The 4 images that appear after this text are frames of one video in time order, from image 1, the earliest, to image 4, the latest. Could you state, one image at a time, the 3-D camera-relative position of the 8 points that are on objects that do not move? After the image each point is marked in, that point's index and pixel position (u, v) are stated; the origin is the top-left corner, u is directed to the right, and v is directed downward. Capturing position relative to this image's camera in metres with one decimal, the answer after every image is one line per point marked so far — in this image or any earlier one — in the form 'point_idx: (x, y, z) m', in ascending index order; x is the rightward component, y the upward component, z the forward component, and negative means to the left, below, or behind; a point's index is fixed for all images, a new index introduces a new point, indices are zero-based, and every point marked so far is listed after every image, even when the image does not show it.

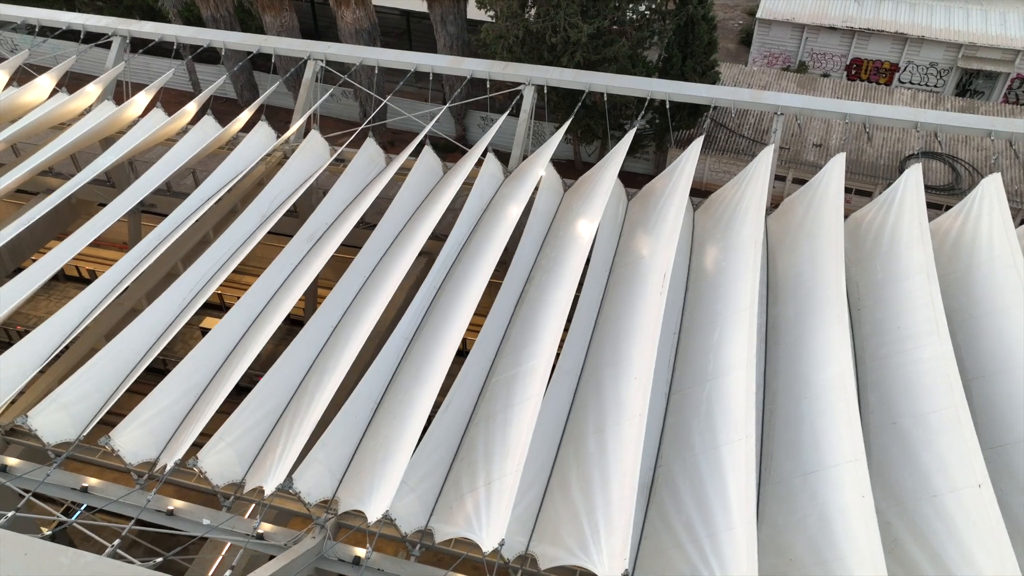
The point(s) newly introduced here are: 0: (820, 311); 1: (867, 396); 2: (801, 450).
0: (+4.3, -0.4, +10.6) m
1: (+4.7, -1.5, +10.2) m
2: (+3.4, -1.9, +9.0) m
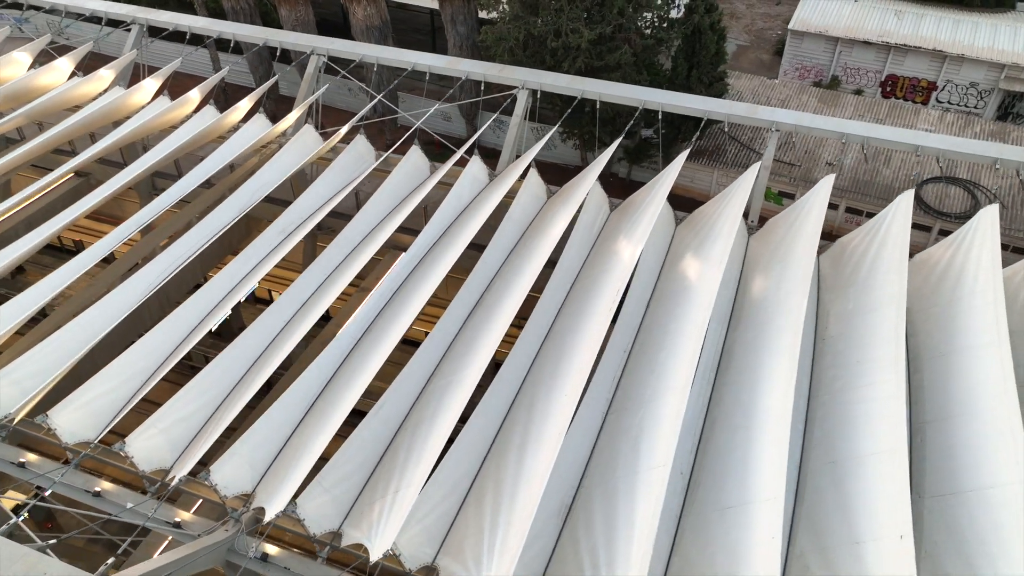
0: (+3.5, -0.8, +10.2) m
1: (+3.9, -1.8, +9.7) m
2: (+2.4, -2.2, +8.7) m
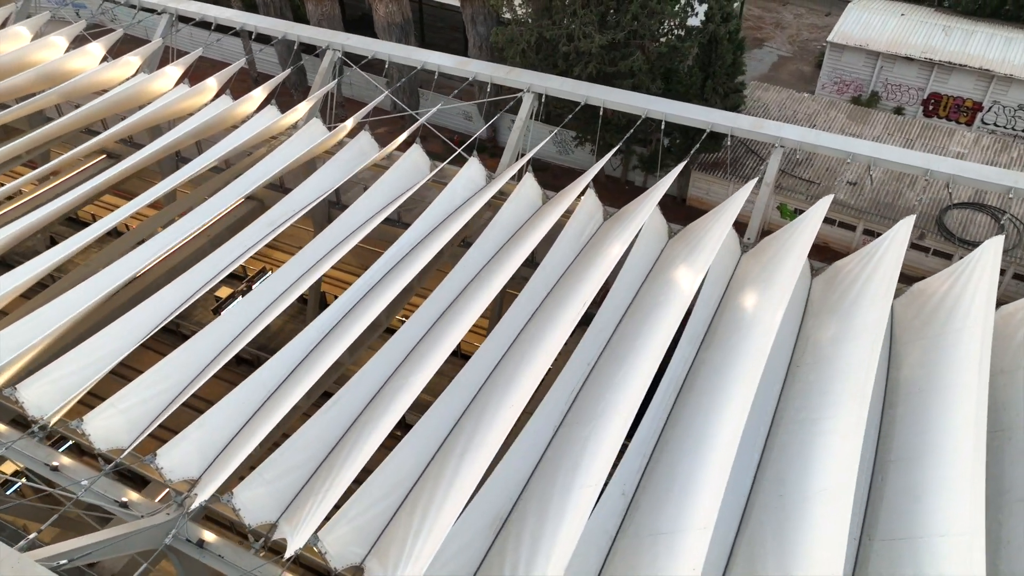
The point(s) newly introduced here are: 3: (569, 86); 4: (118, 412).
0: (+3.0, -1.1, +9.9) m
1: (+3.2, -2.1, +9.4) m
2: (+1.7, -2.4, +8.4) m
3: (+1.1, +4.0, +15.1) m
4: (-5.2, -1.6, +9.8) m
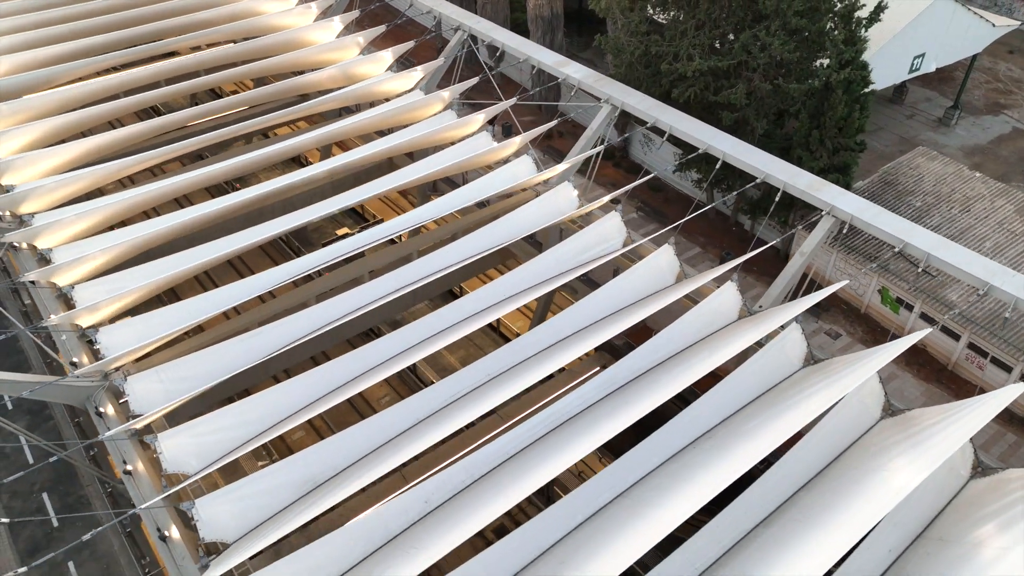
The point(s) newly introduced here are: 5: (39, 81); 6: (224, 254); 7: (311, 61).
0: (+1.2, -1.7, +9.2) m
1: (+1.0, -2.8, +8.7) m
2: (-0.8, -2.6, +8.3) m
3: (+2.6, +3.5, +14.4) m
4: (-6.4, 0.0, +11.7) m
5: (-10.6, +4.6, +16.8) m
6: (-4.7, +0.5, +12.4) m
7: (-5.0, +5.7, +18.9) m
